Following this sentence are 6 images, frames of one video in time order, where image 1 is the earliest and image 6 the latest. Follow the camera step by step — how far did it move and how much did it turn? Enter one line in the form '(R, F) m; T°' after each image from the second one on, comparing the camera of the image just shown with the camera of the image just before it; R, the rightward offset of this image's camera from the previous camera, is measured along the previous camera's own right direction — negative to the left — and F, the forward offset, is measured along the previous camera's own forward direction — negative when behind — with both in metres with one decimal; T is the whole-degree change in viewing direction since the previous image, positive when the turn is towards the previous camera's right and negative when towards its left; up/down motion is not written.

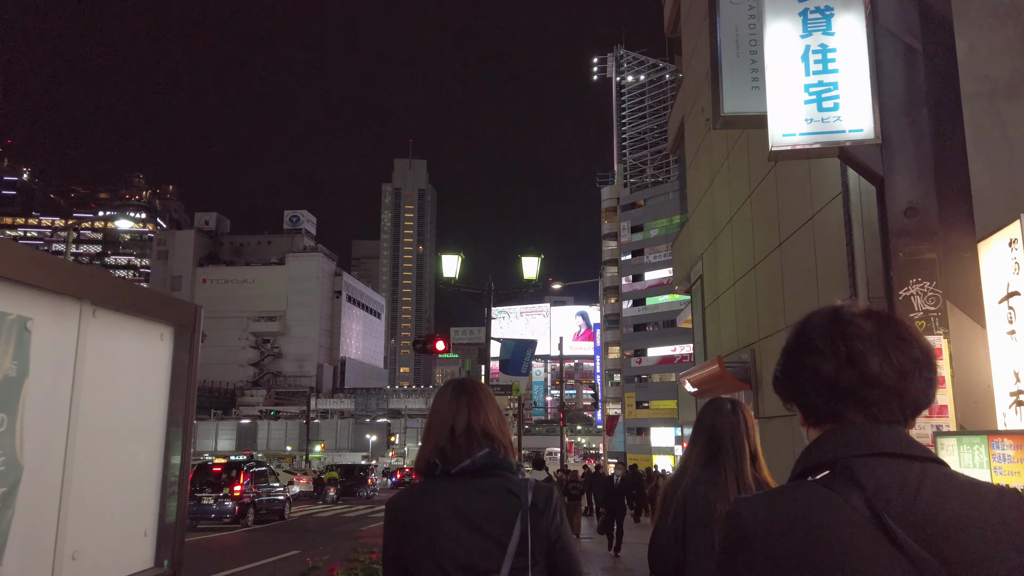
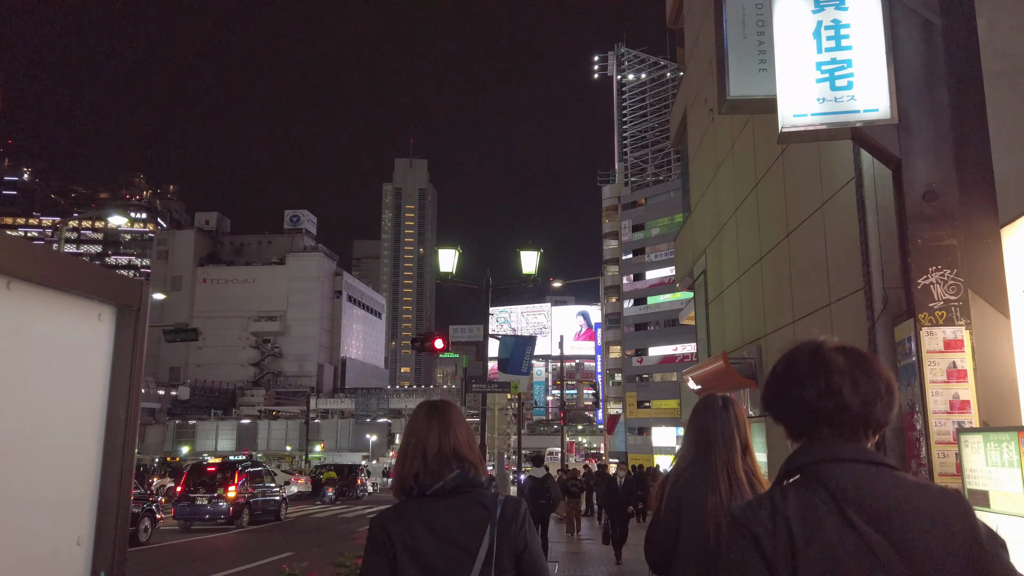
(0.0, +0.4) m; 0°
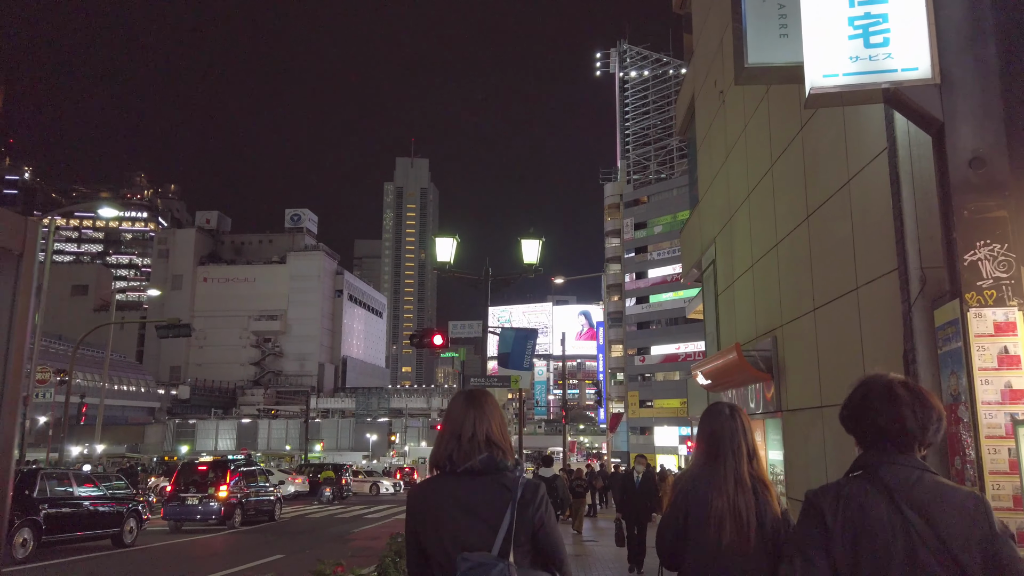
(0.0, +0.6) m; 0°
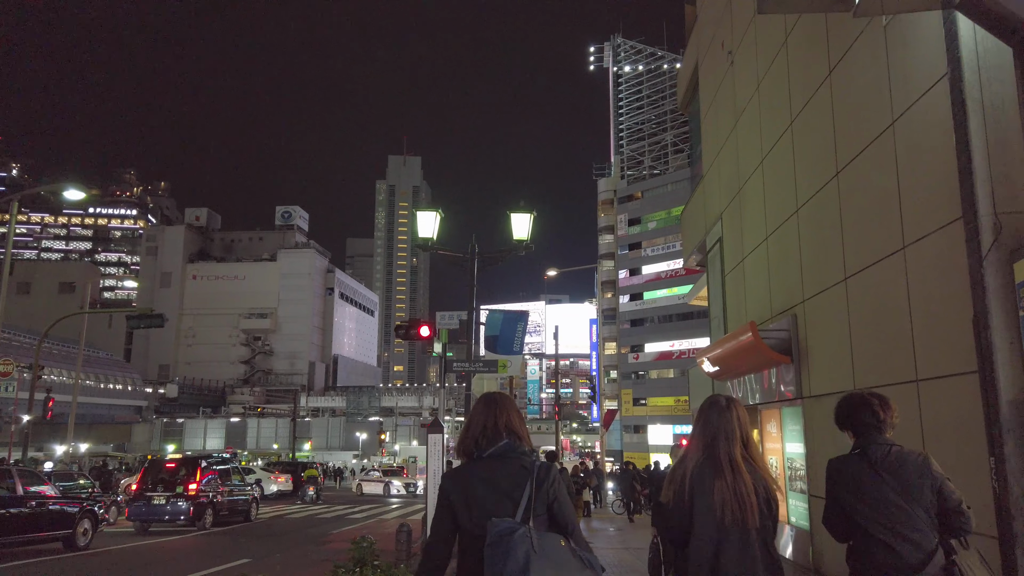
(+0.1, +1.2) m; +1°
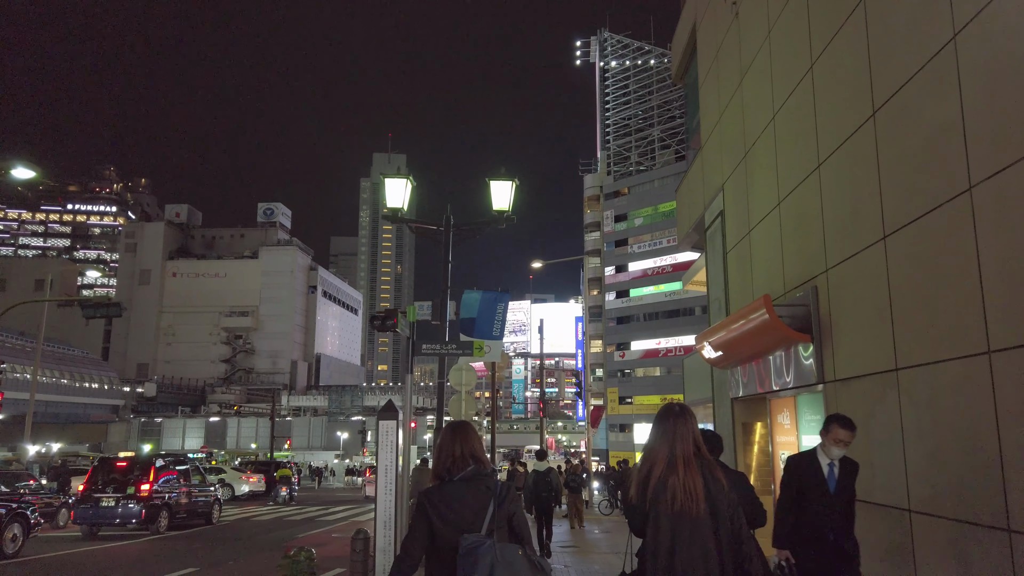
(+0.1, +1.3) m; +1°
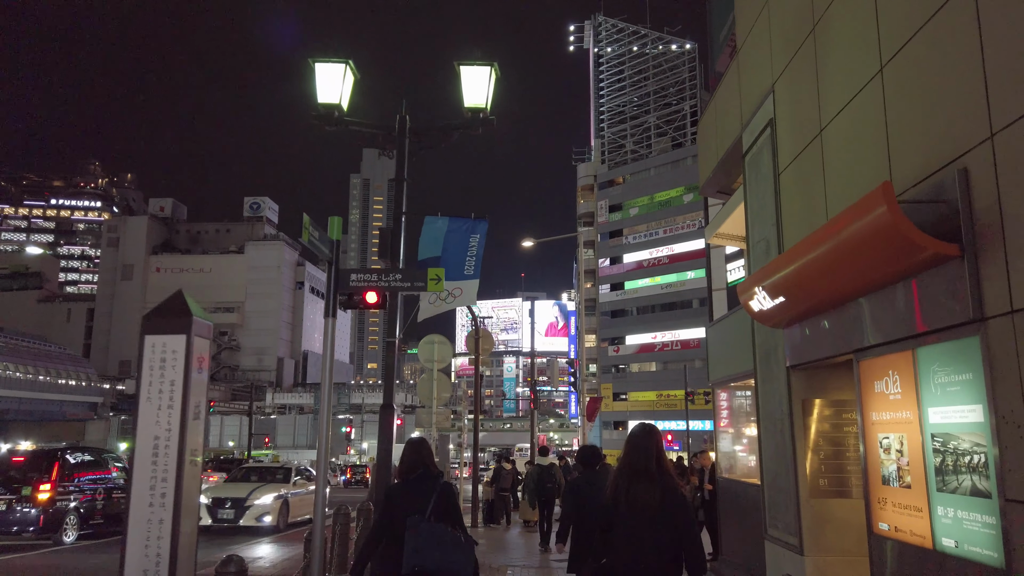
(+0.1, +3.0) m; +1°
